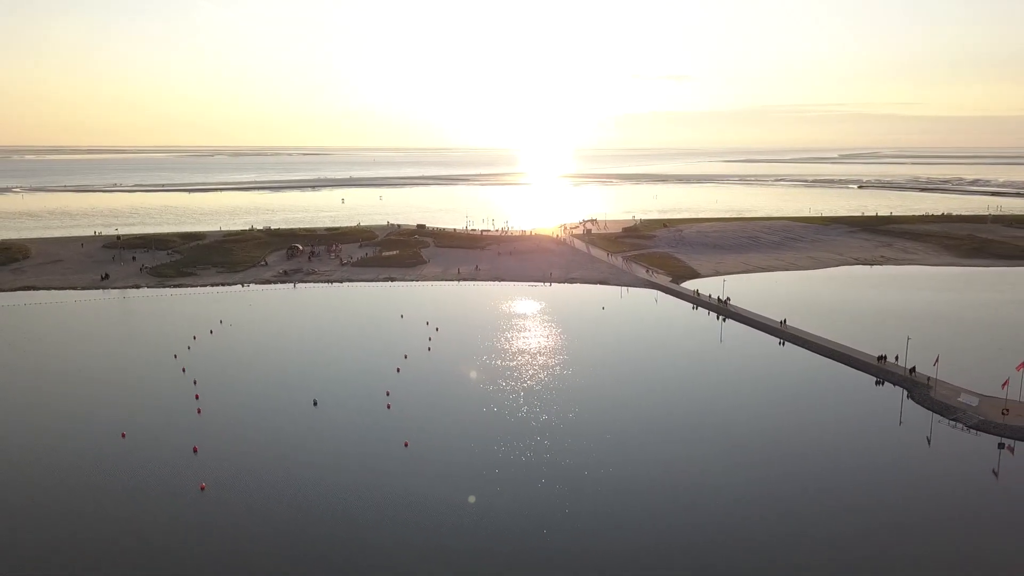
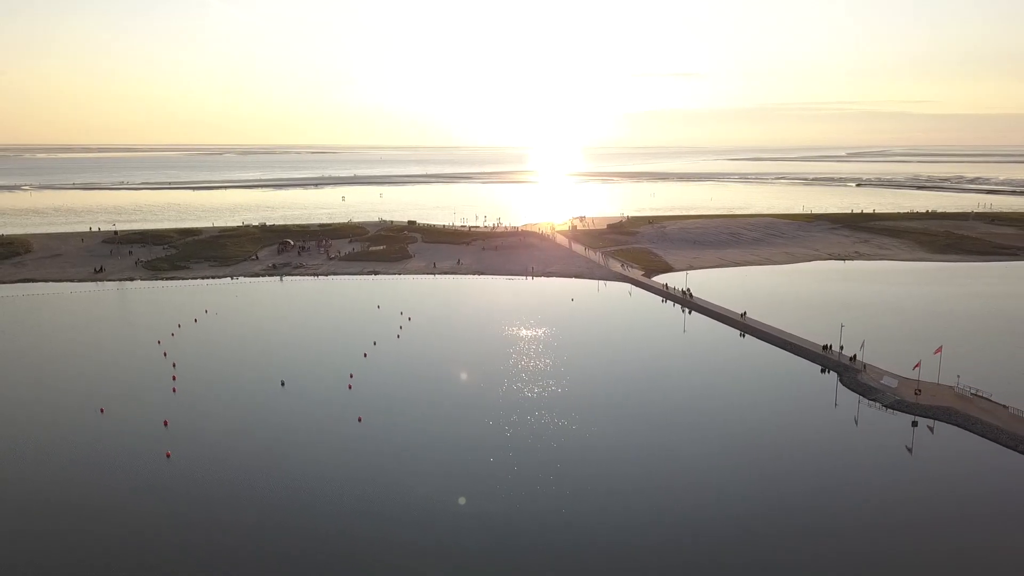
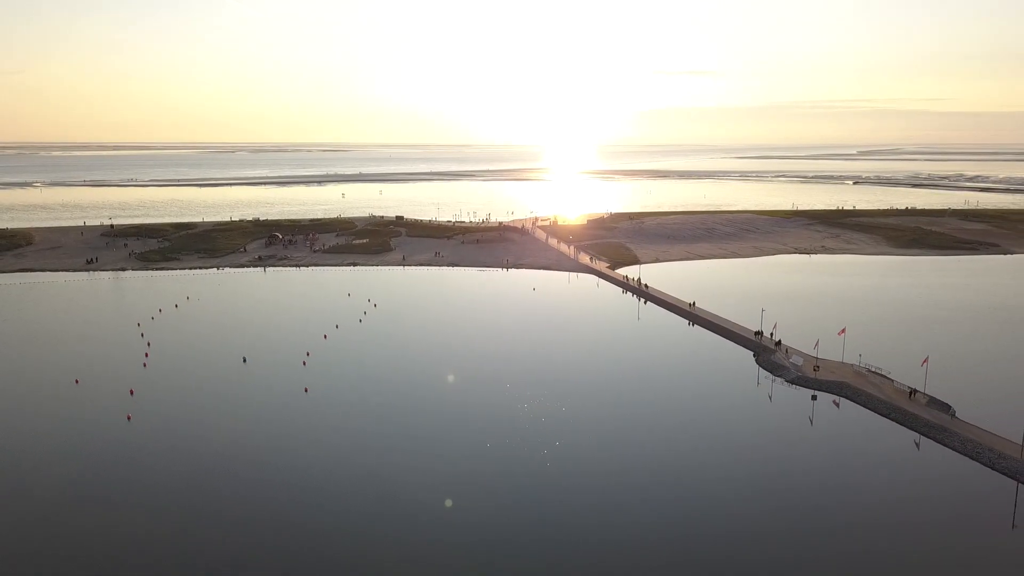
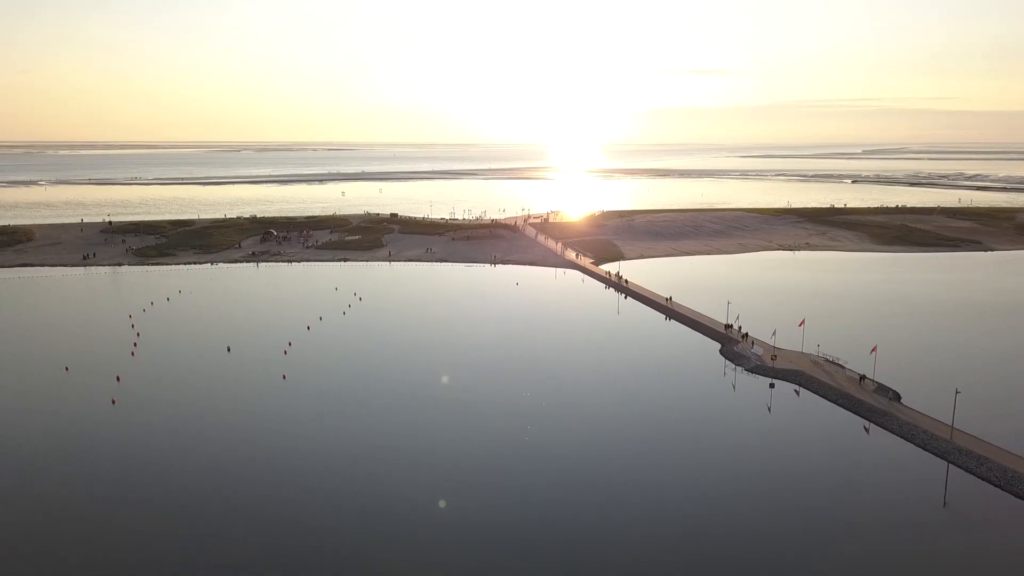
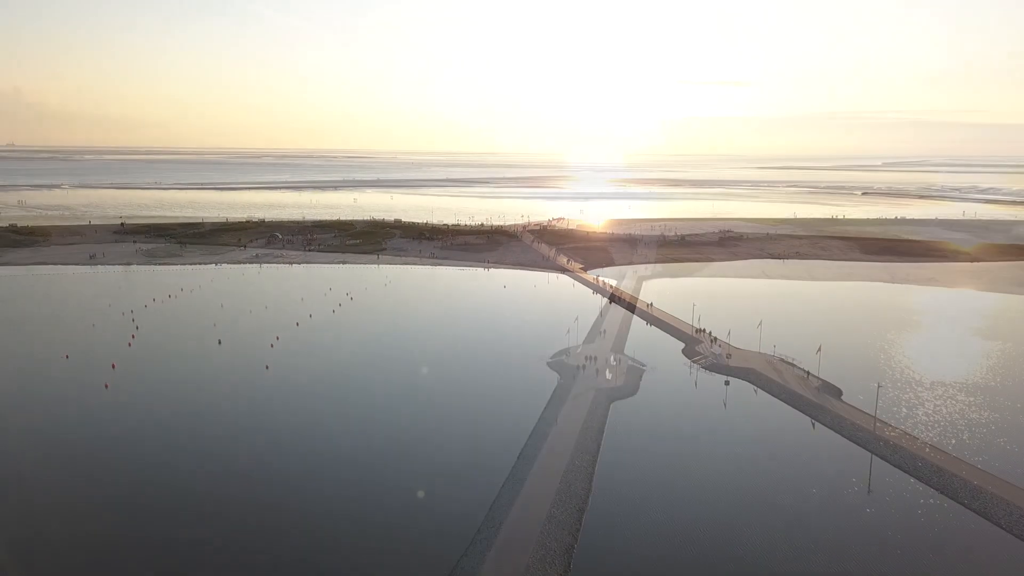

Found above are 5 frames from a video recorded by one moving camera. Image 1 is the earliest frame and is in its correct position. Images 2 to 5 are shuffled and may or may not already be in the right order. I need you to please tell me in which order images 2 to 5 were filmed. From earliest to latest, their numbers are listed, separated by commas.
2, 3, 4, 5
